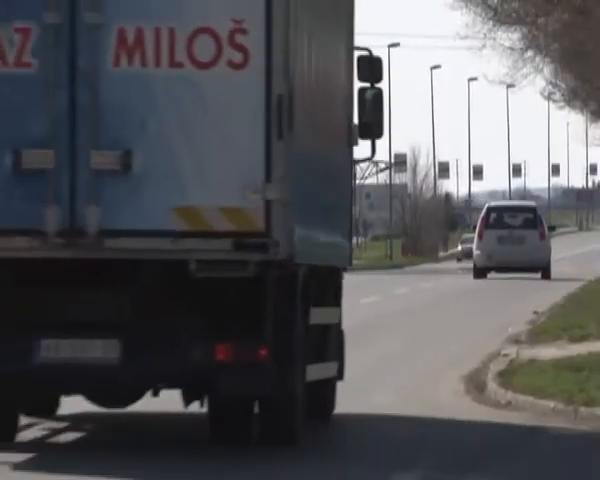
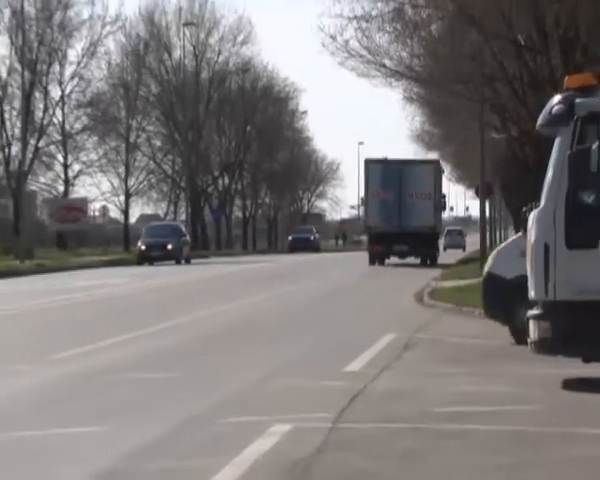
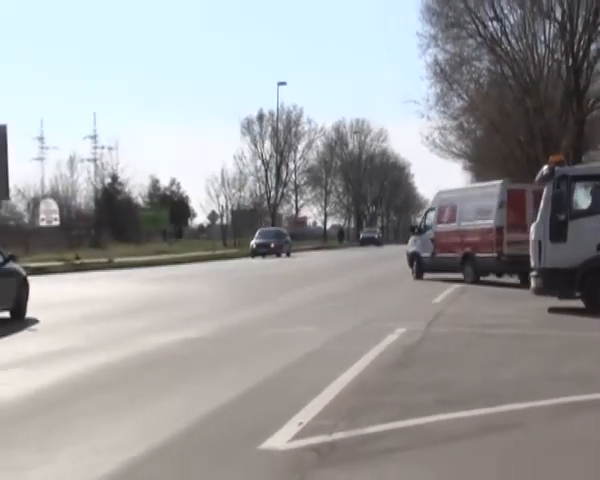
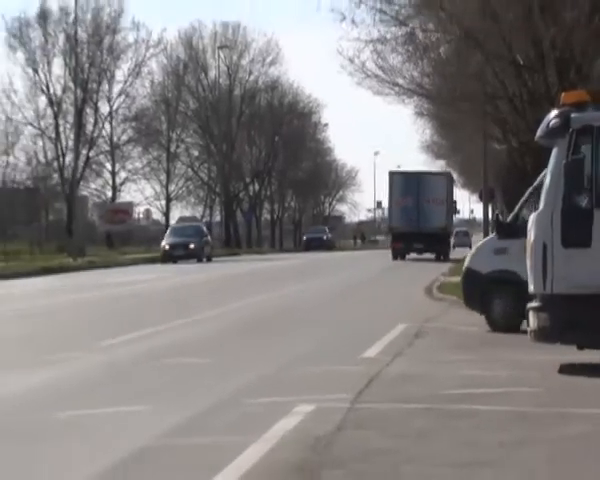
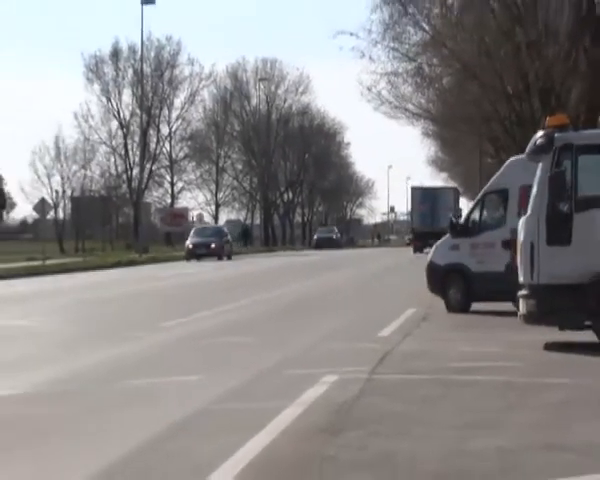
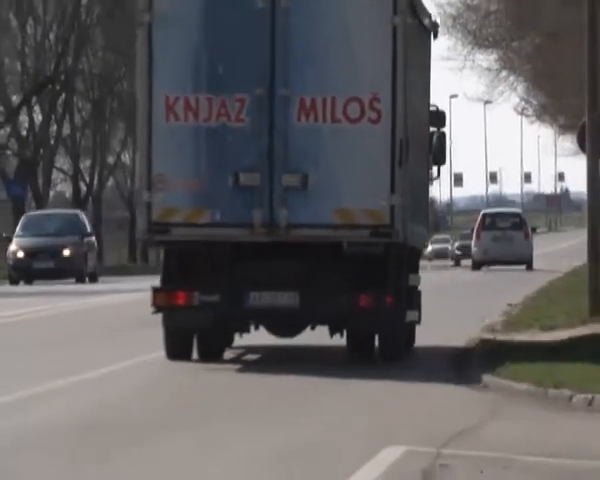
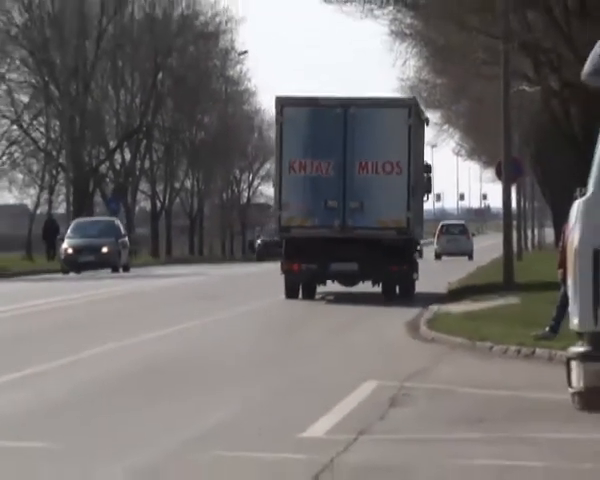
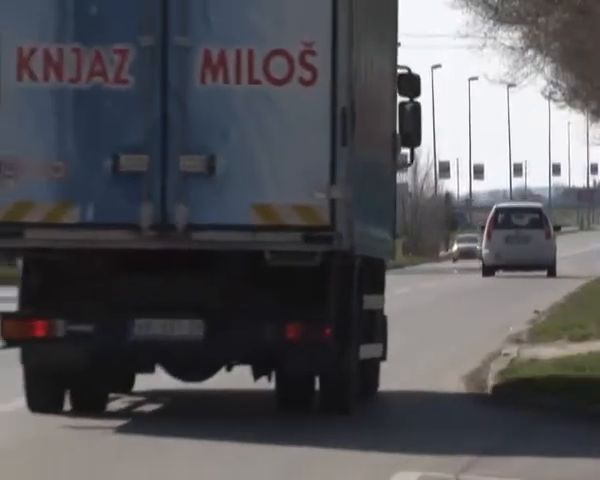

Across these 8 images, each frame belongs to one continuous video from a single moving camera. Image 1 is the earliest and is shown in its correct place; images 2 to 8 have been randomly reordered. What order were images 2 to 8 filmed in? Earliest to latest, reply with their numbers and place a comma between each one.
8, 6, 7, 2, 4, 5, 3
